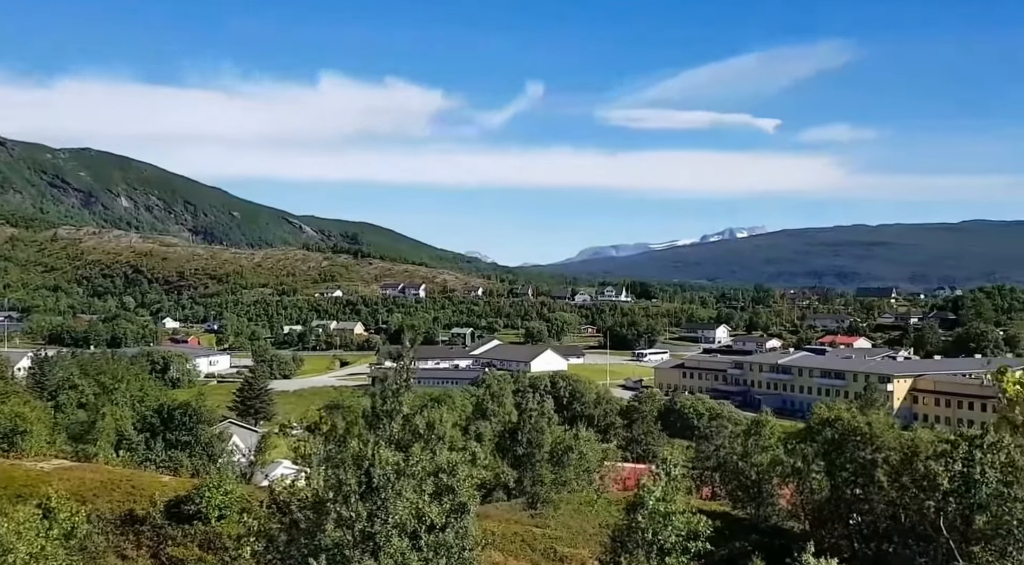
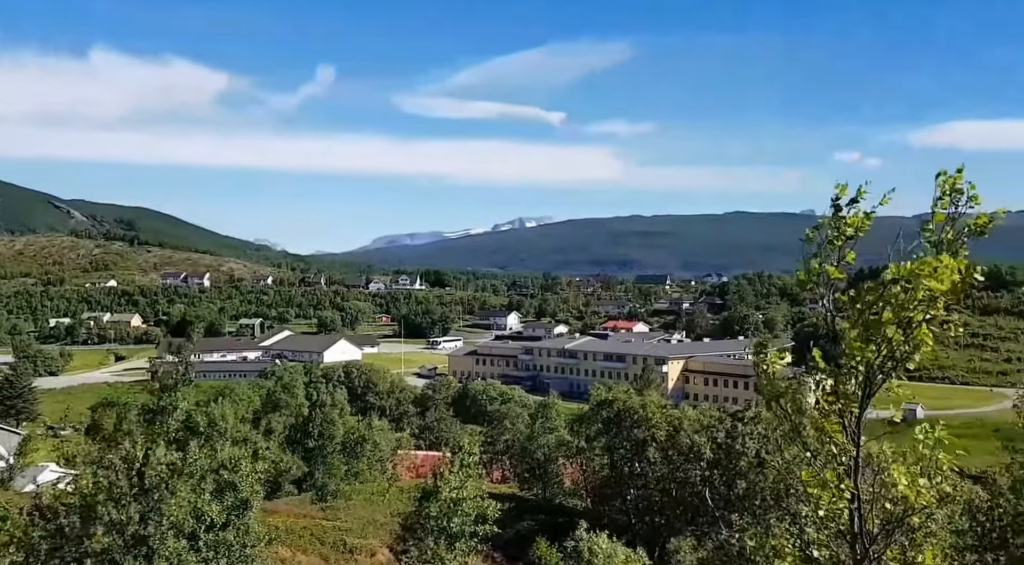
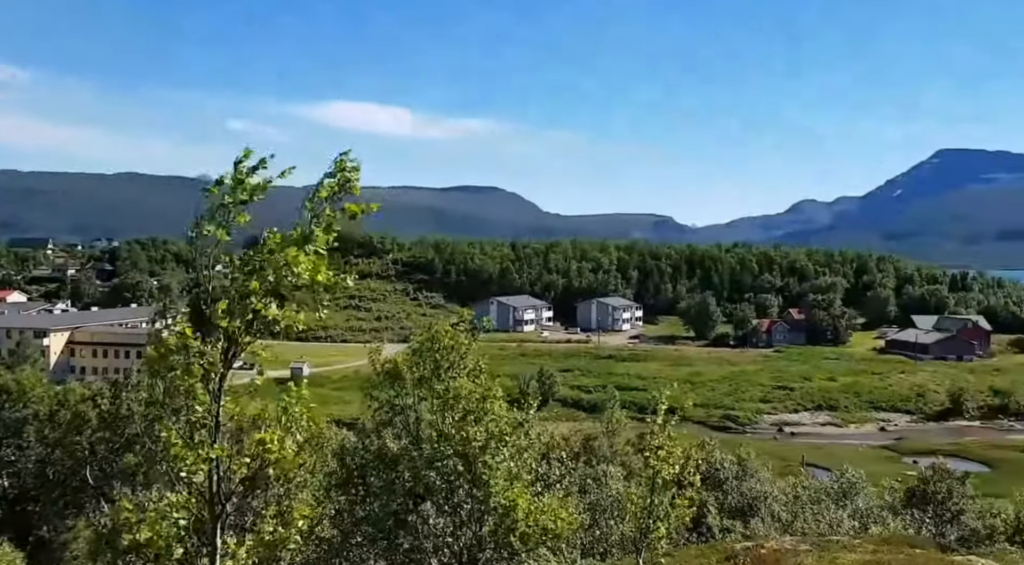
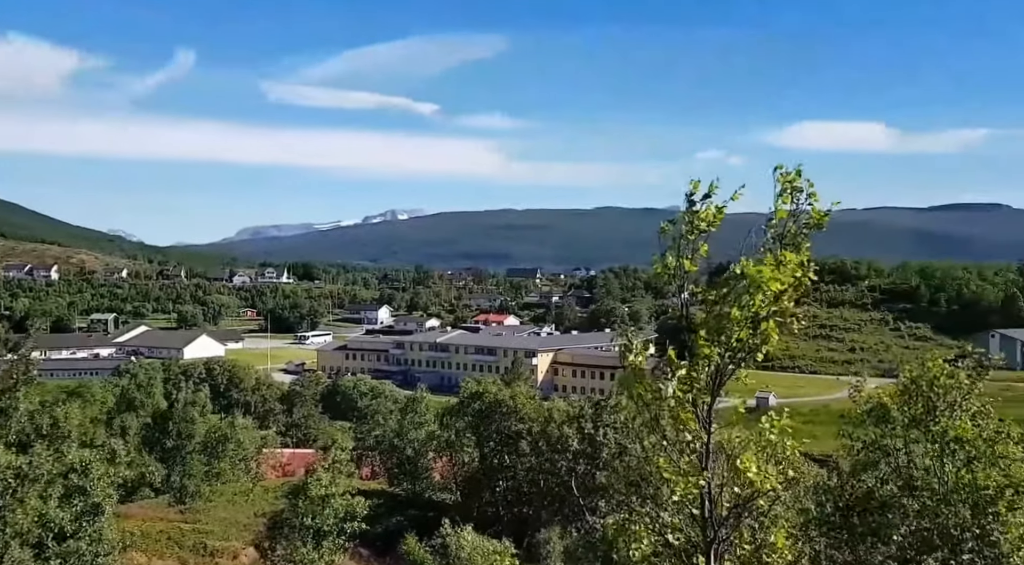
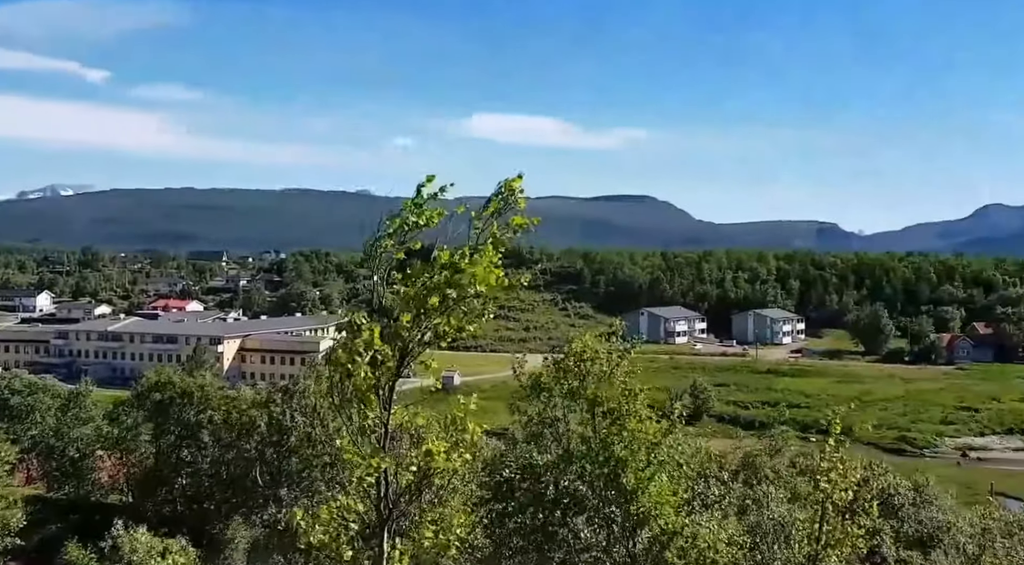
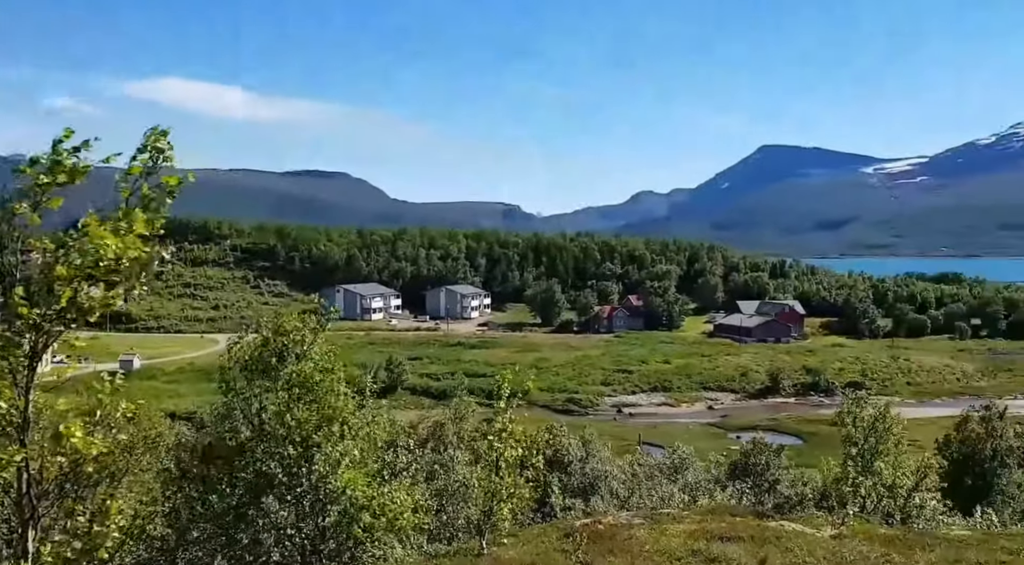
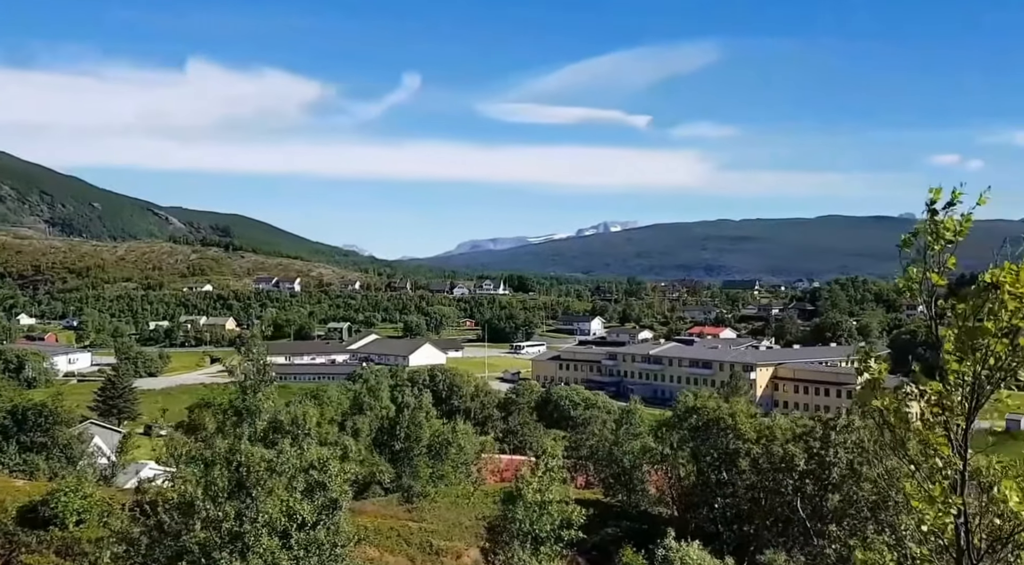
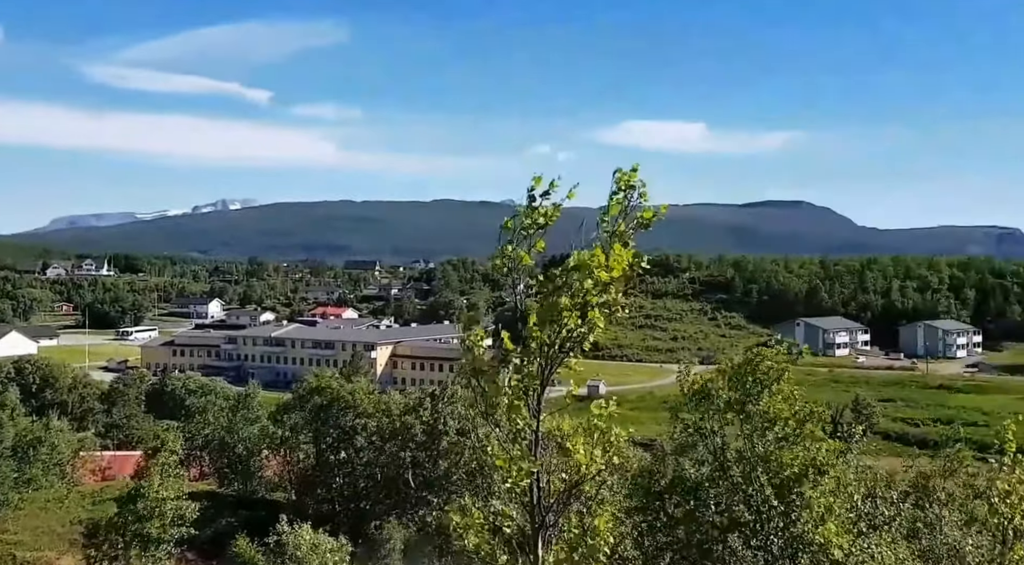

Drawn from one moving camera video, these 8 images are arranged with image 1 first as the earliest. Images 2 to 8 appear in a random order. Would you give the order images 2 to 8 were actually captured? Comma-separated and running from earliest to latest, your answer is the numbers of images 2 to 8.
7, 2, 4, 8, 5, 3, 6
